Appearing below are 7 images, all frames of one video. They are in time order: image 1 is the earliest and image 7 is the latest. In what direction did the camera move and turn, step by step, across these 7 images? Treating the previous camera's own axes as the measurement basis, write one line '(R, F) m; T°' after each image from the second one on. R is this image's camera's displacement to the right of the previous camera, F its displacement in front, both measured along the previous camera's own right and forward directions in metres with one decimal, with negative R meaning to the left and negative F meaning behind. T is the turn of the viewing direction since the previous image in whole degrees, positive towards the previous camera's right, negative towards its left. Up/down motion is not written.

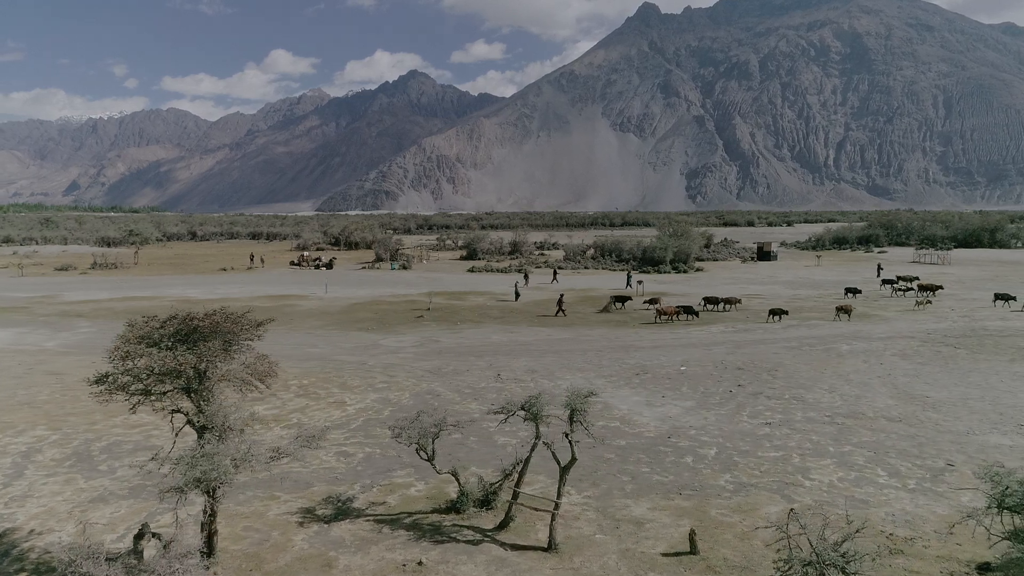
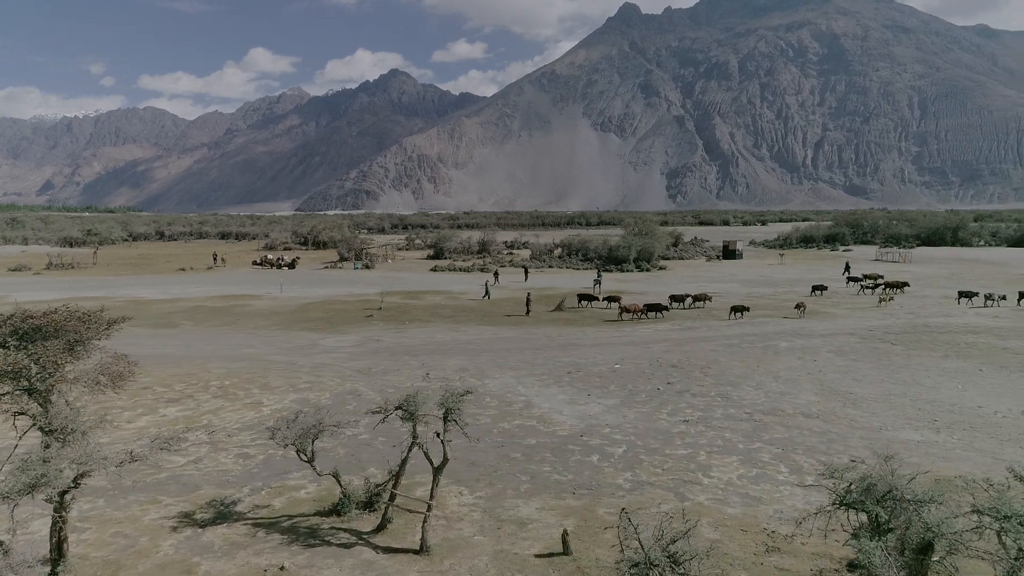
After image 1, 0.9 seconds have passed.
(+1.2, +0.2) m; +1°
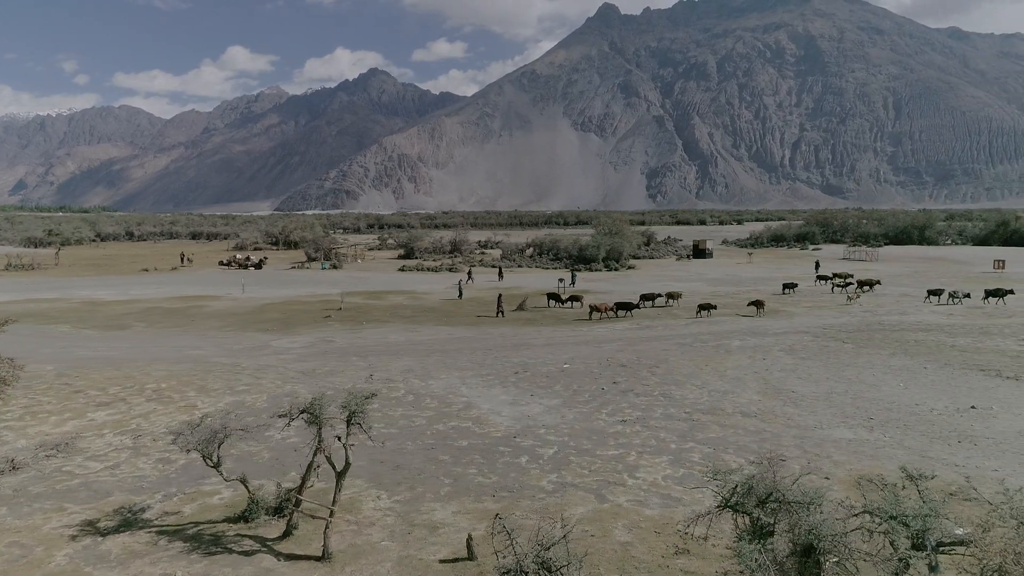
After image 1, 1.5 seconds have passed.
(+0.8, +0.1) m; +2°
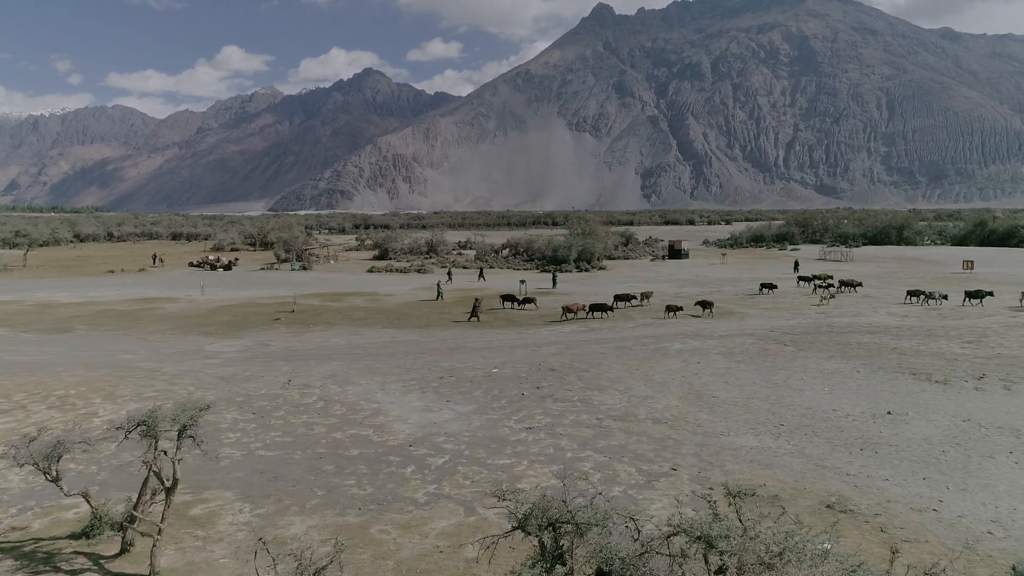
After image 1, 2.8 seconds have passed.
(+1.6, +0.3) m; 0°
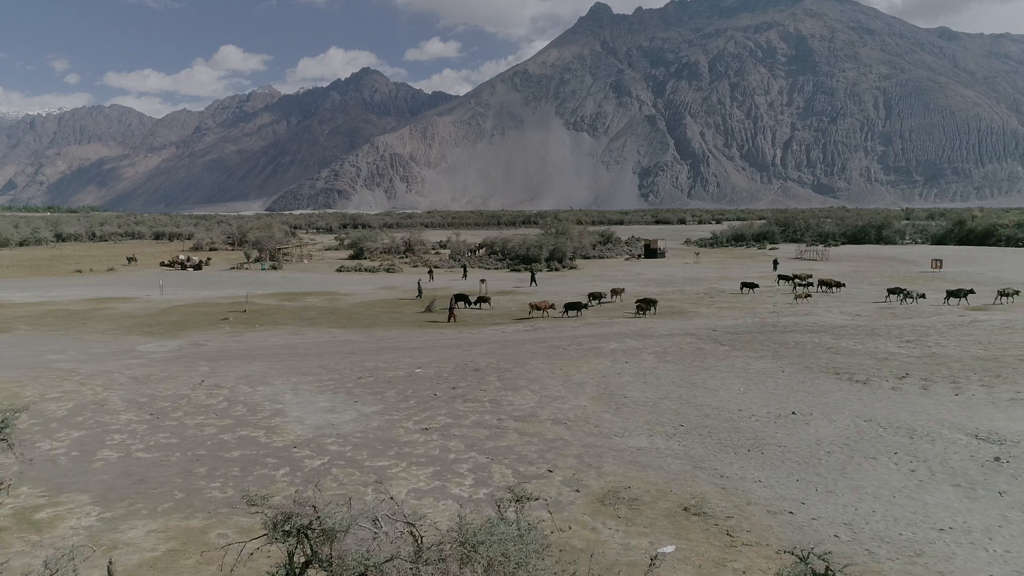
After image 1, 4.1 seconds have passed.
(+1.8, +0.2) m; 0°
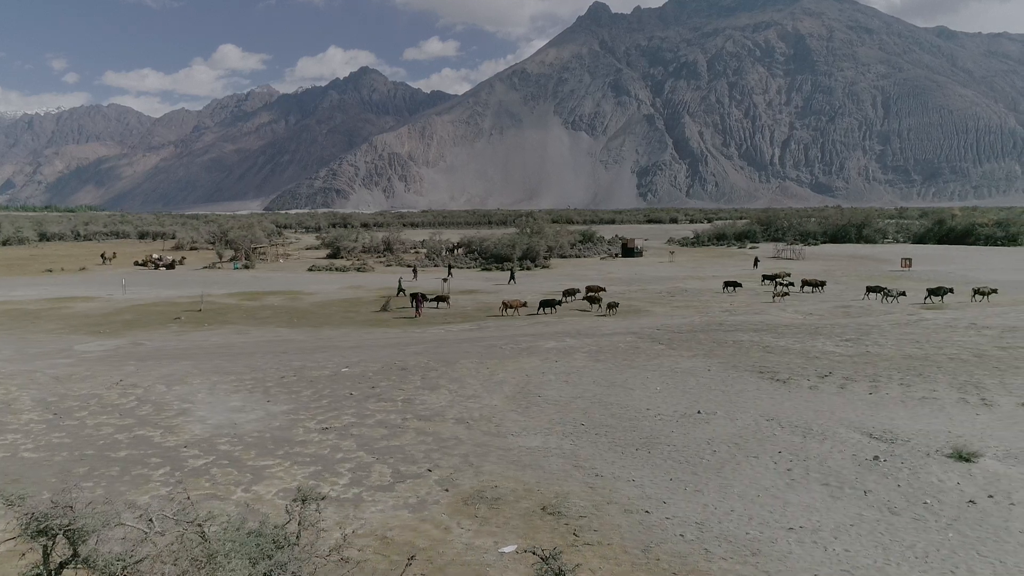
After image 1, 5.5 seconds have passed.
(+1.7, 0.0) m; 0°
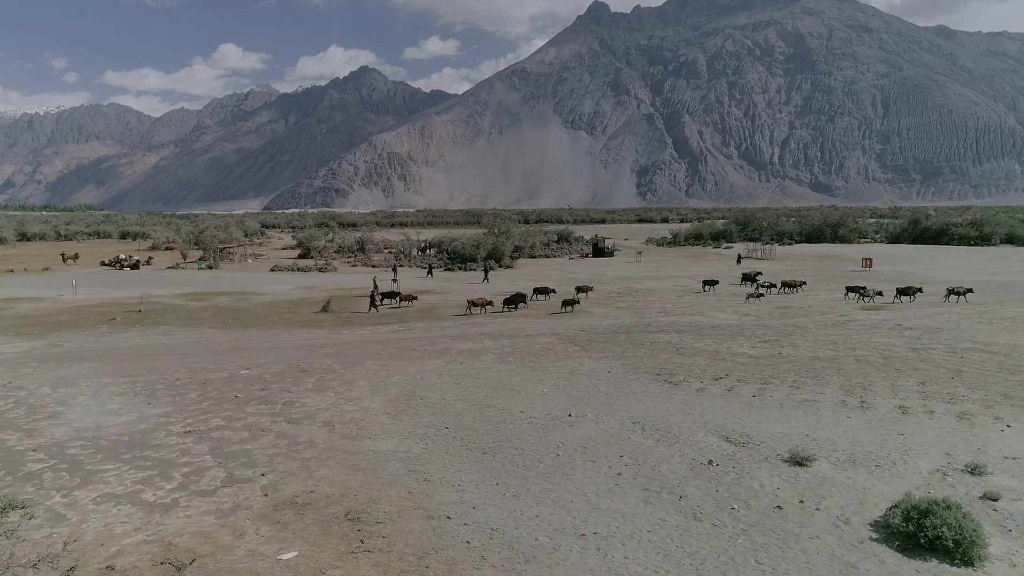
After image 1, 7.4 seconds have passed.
(+2.3, +0.1) m; 0°
